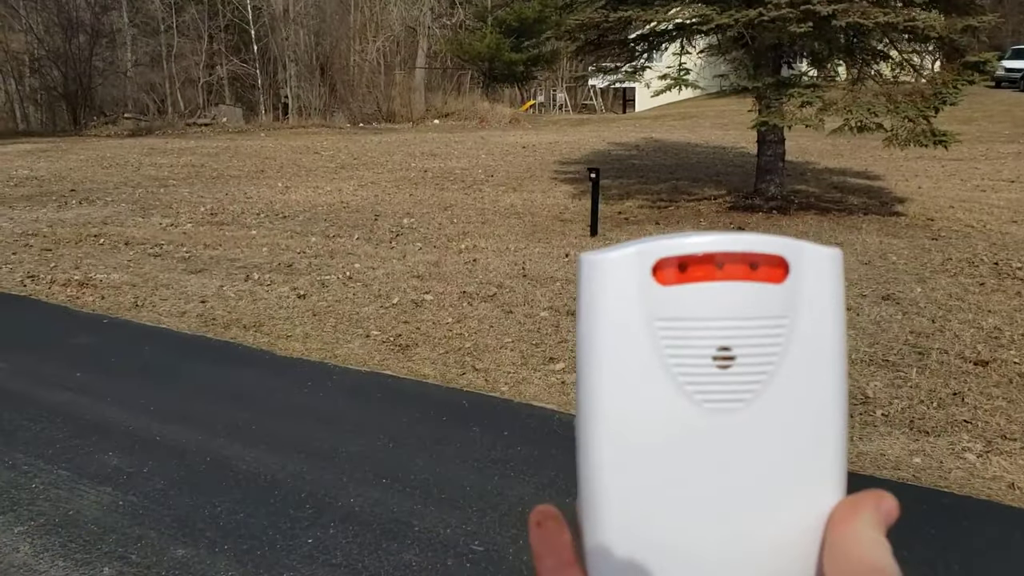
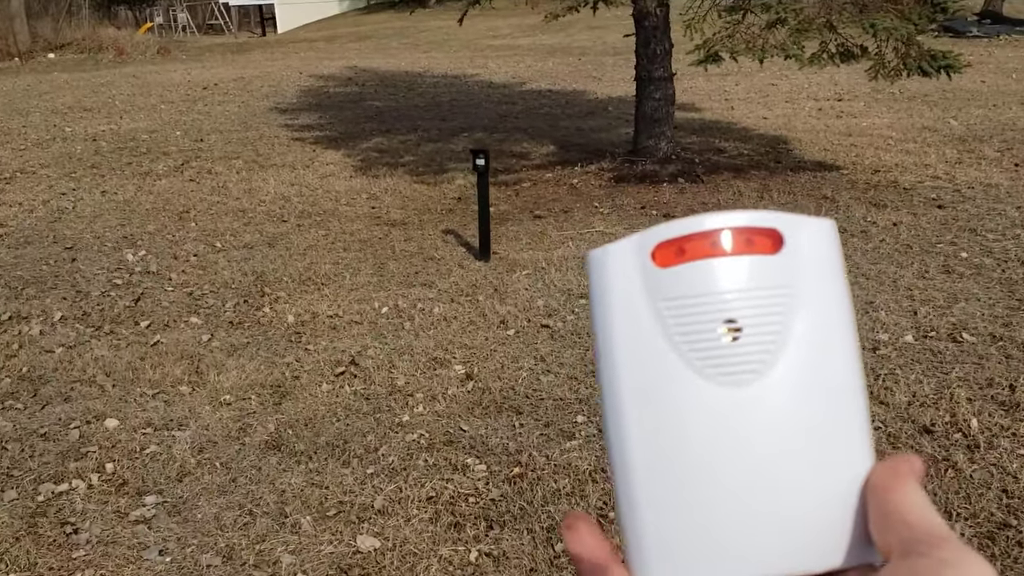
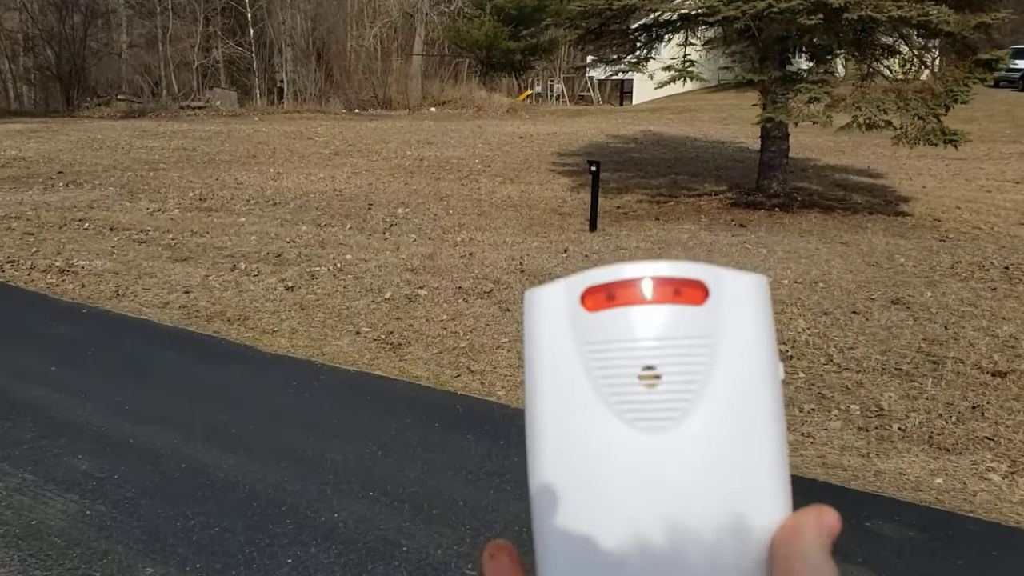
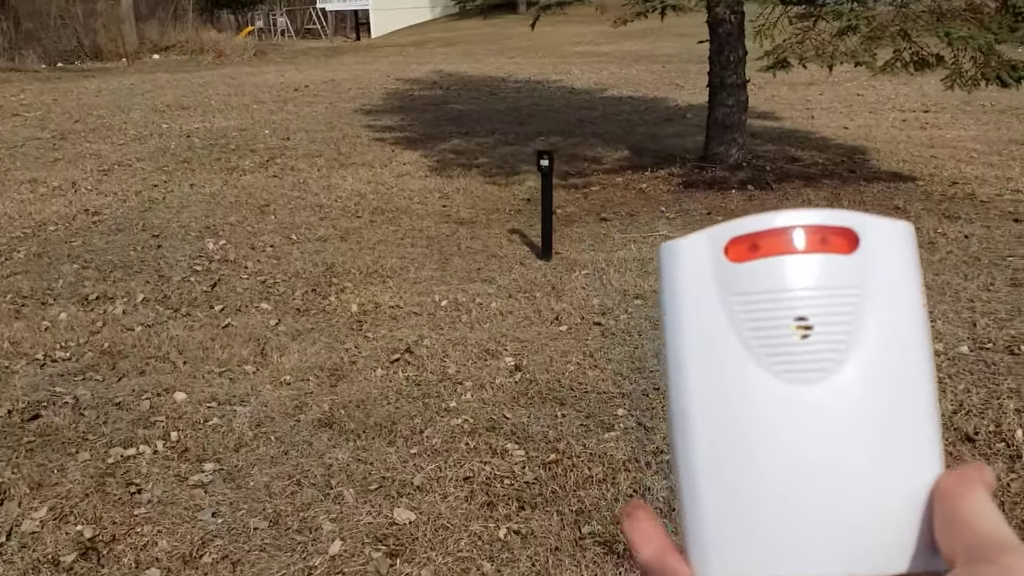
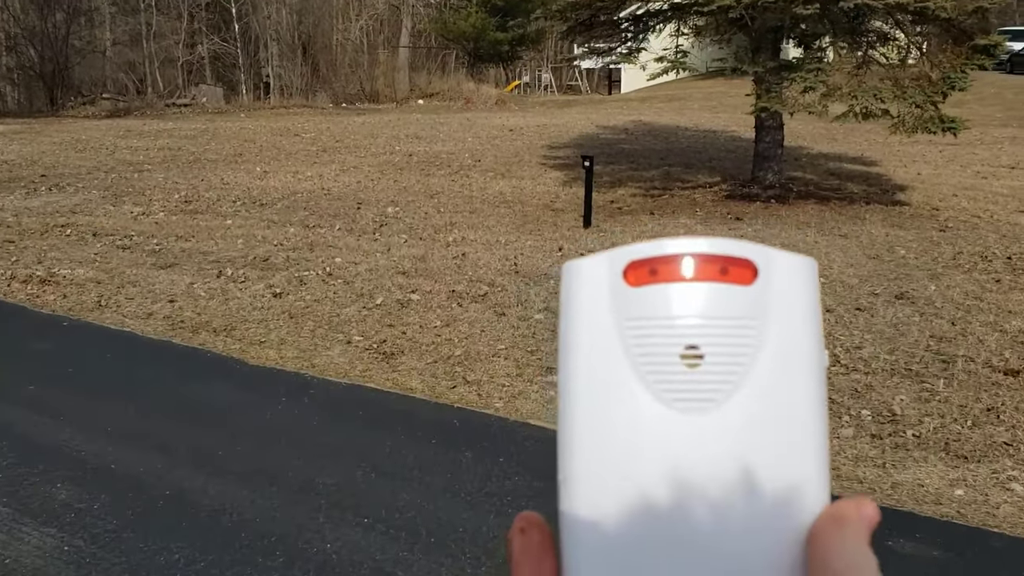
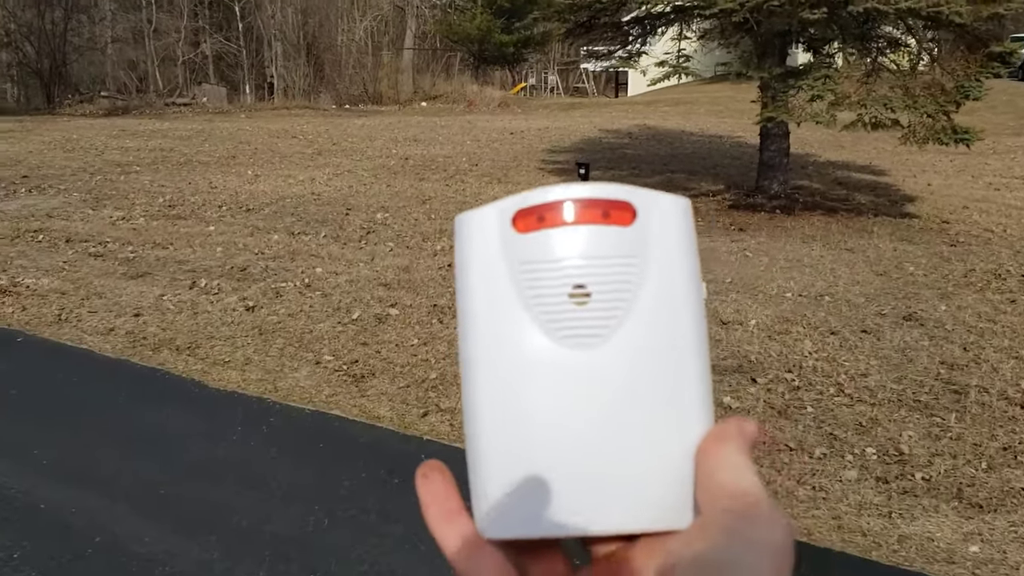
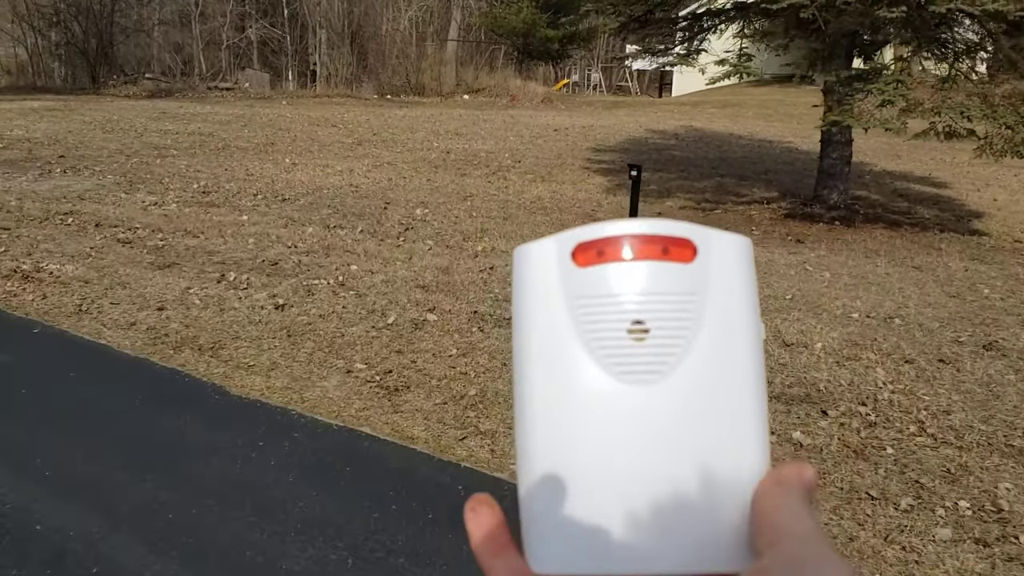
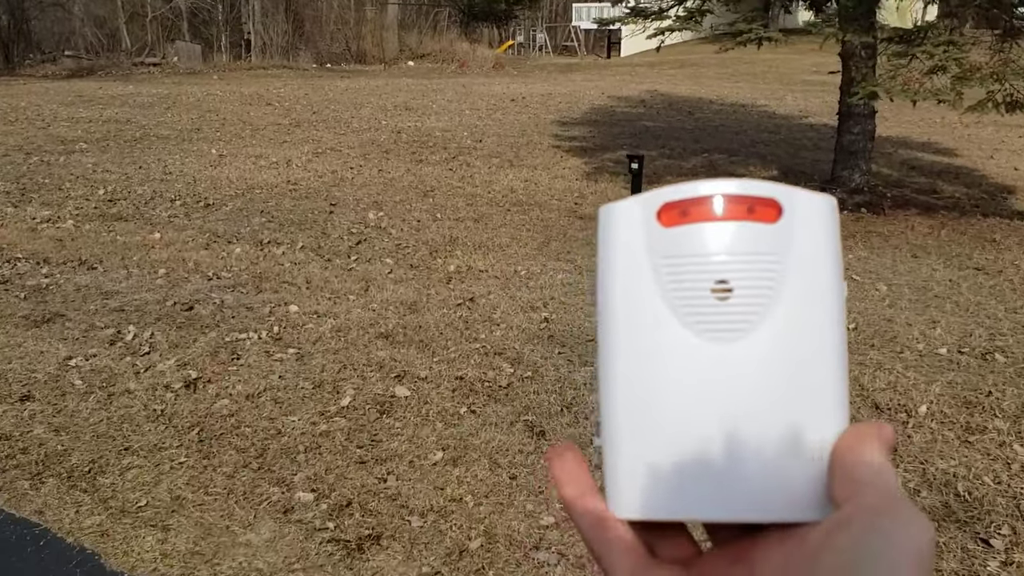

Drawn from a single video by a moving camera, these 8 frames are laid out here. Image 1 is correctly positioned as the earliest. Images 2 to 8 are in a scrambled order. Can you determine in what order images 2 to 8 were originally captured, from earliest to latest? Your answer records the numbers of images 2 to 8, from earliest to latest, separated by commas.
3, 5, 6, 7, 8, 4, 2
